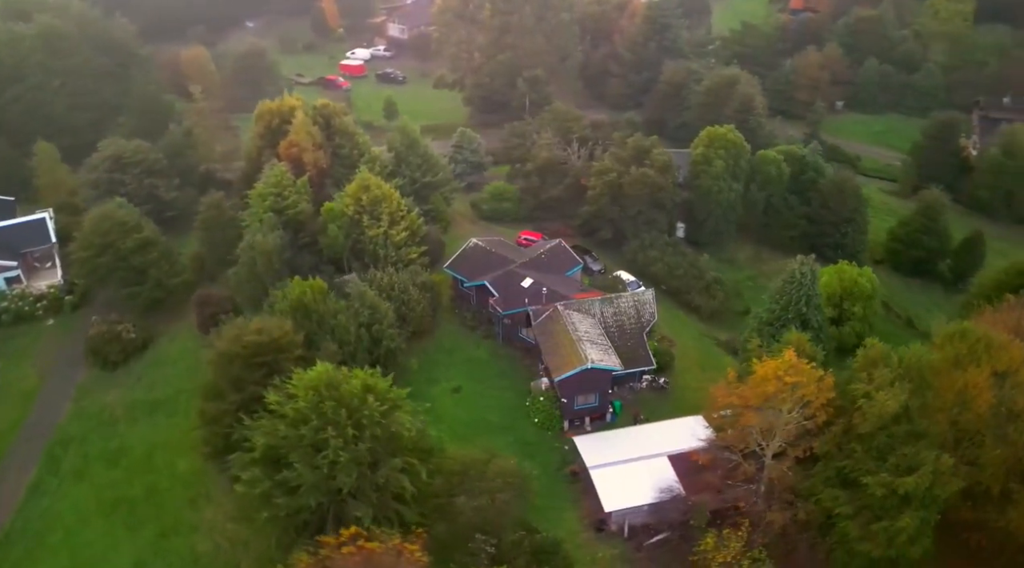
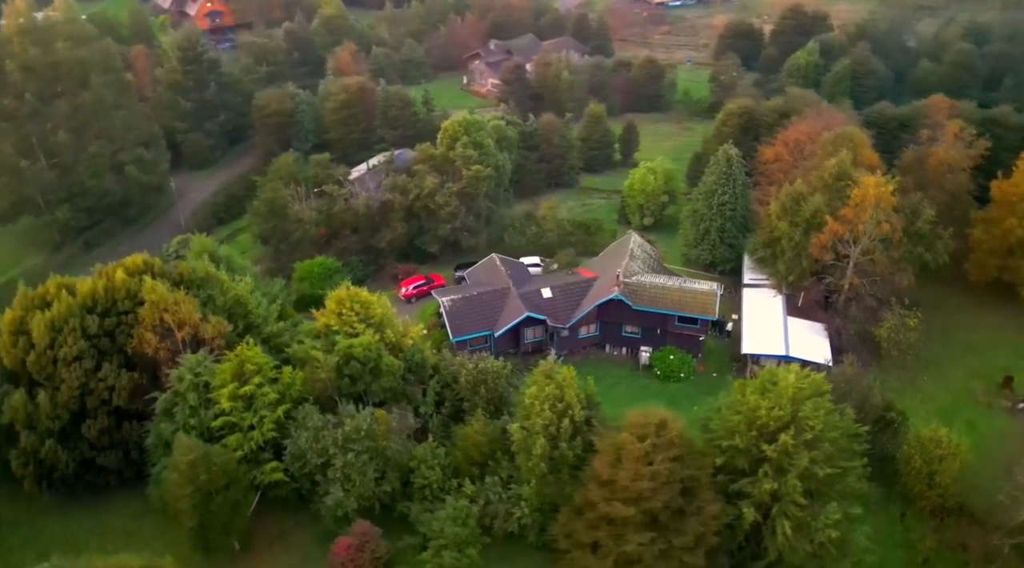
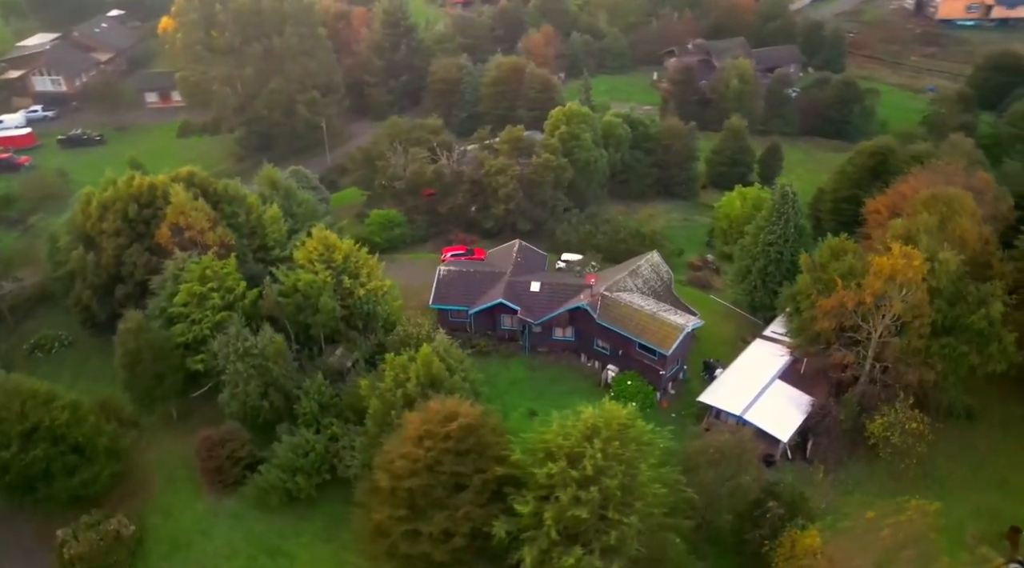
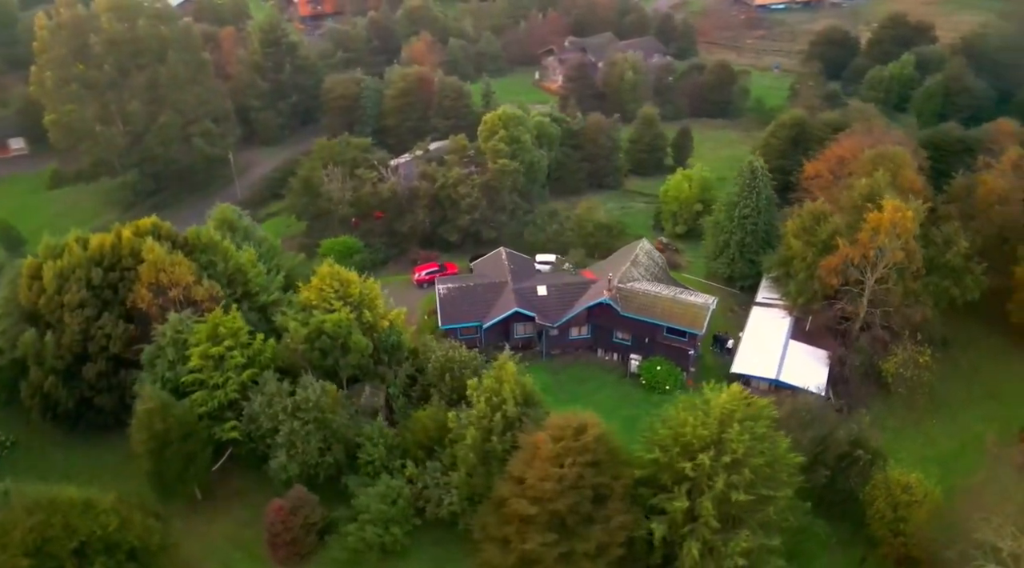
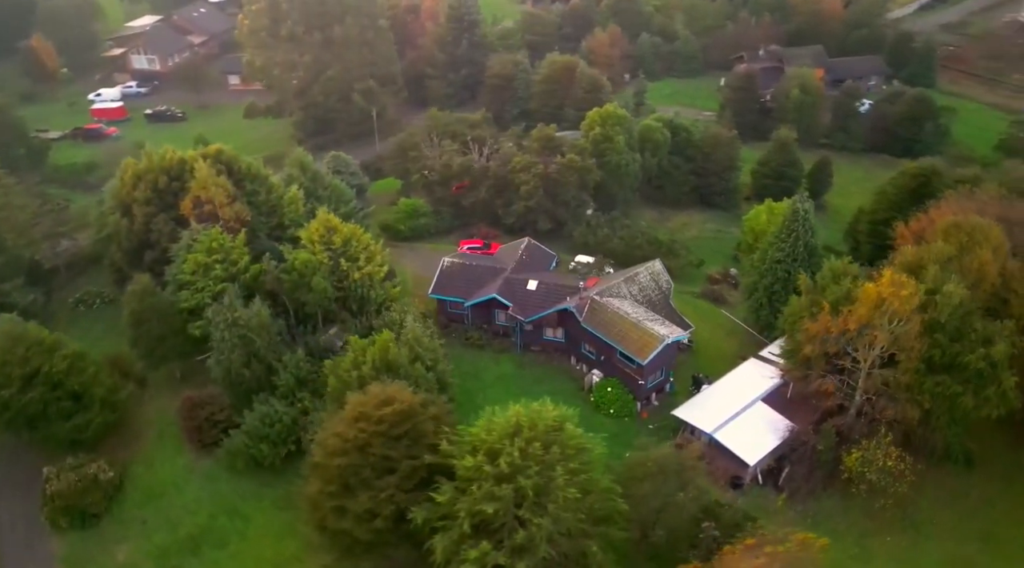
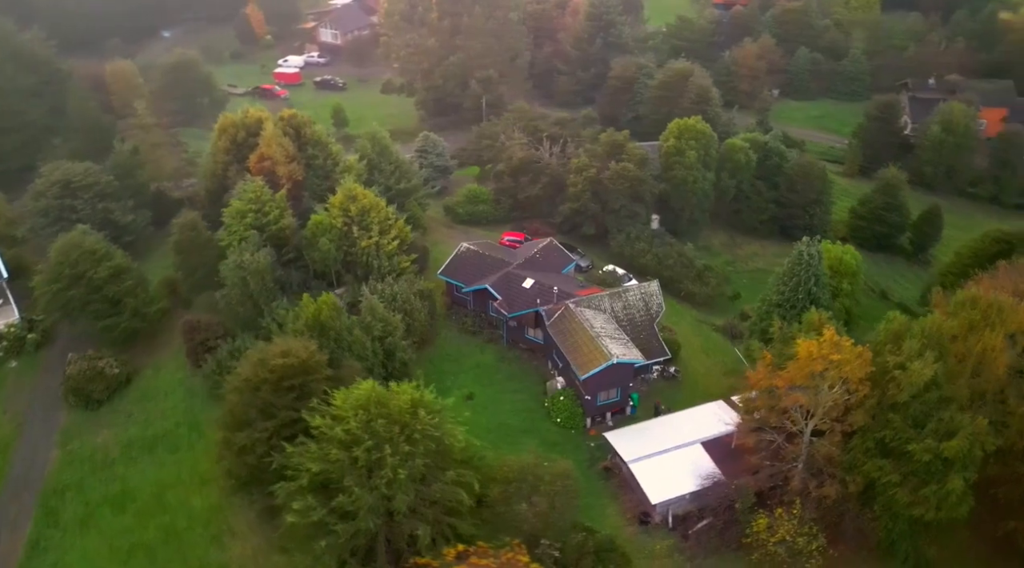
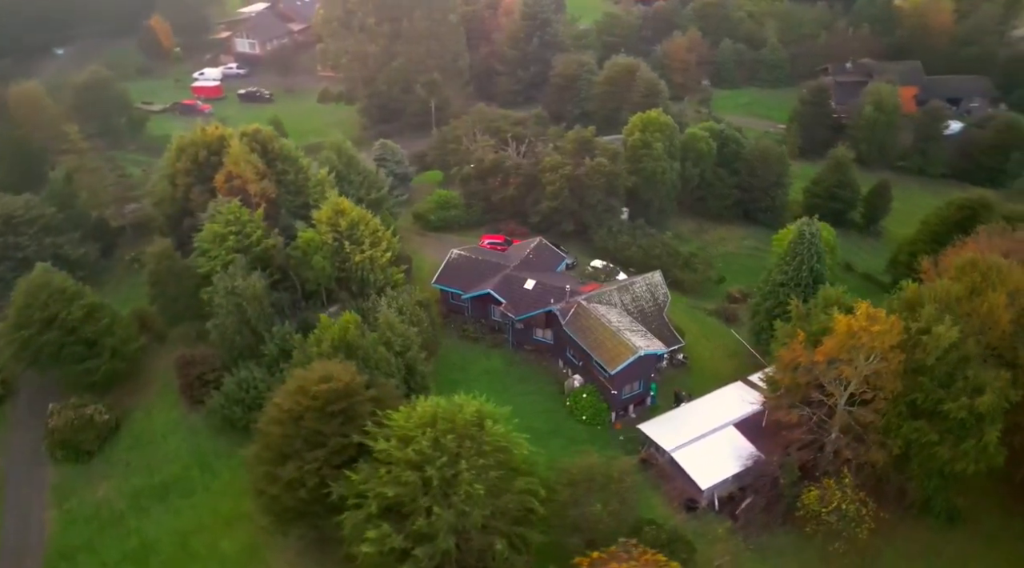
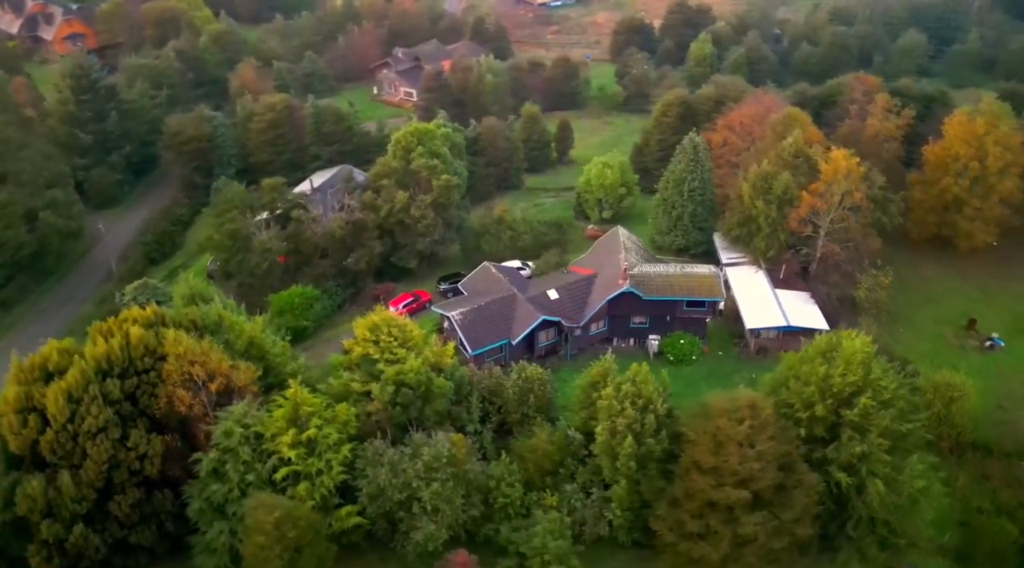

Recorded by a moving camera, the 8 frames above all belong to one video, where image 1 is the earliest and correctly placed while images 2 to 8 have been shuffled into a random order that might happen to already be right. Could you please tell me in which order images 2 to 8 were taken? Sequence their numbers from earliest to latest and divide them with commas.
6, 7, 5, 3, 4, 2, 8
